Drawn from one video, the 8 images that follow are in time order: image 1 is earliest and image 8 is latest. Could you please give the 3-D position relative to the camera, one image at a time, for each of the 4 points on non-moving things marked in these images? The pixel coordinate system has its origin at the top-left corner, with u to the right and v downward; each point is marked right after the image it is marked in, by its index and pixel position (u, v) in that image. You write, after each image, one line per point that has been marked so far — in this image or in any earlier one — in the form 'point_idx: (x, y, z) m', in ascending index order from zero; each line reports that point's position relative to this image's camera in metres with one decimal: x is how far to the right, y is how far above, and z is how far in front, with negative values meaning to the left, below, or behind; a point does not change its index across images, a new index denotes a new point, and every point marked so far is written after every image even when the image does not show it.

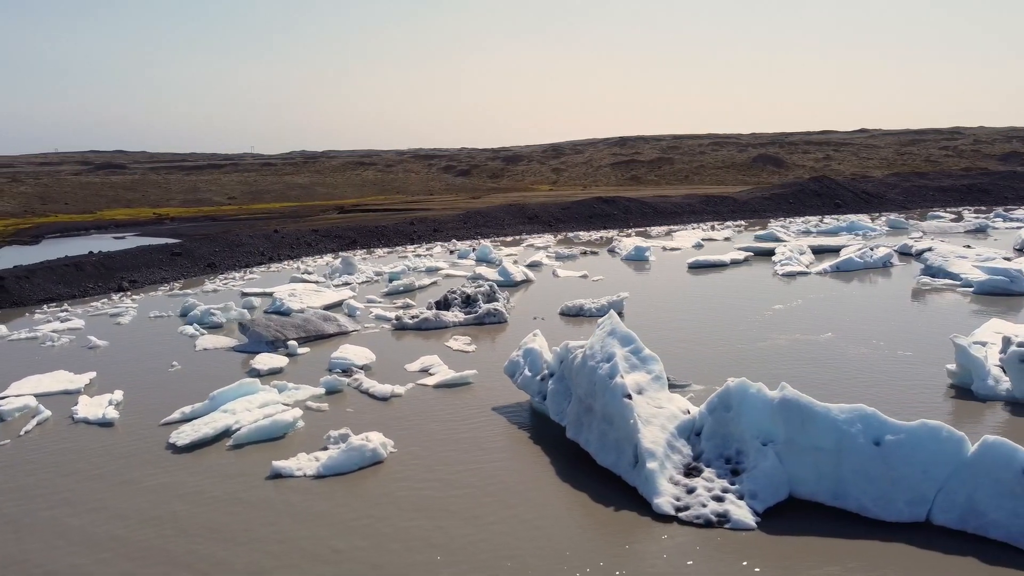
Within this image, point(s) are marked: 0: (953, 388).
0: (+6.2, -1.4, +11.3) m
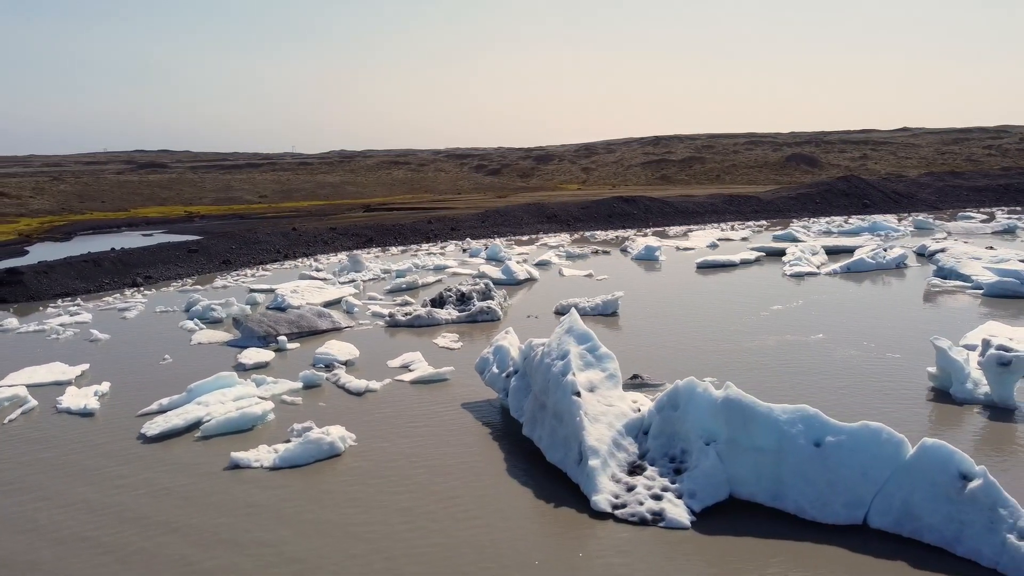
0: (+5.8, -1.4, +11.1) m
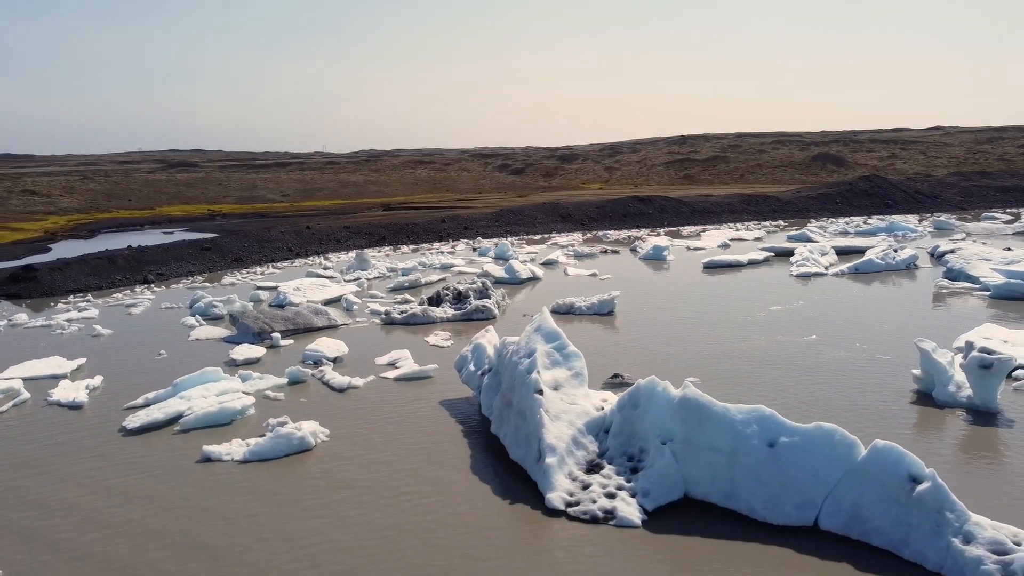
0: (+5.5, -1.5, +10.9) m
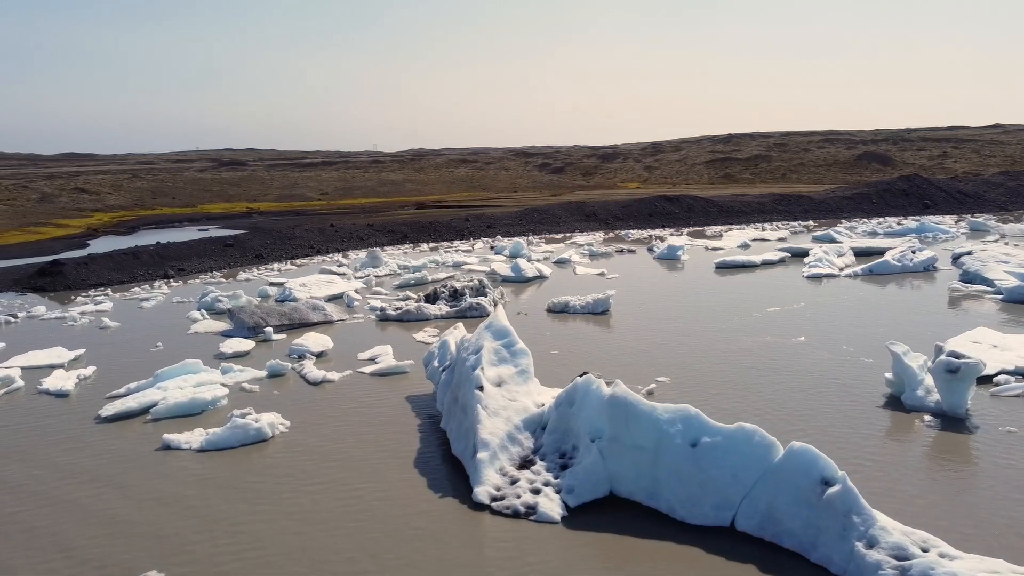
0: (+5.1, -1.5, +10.7) m
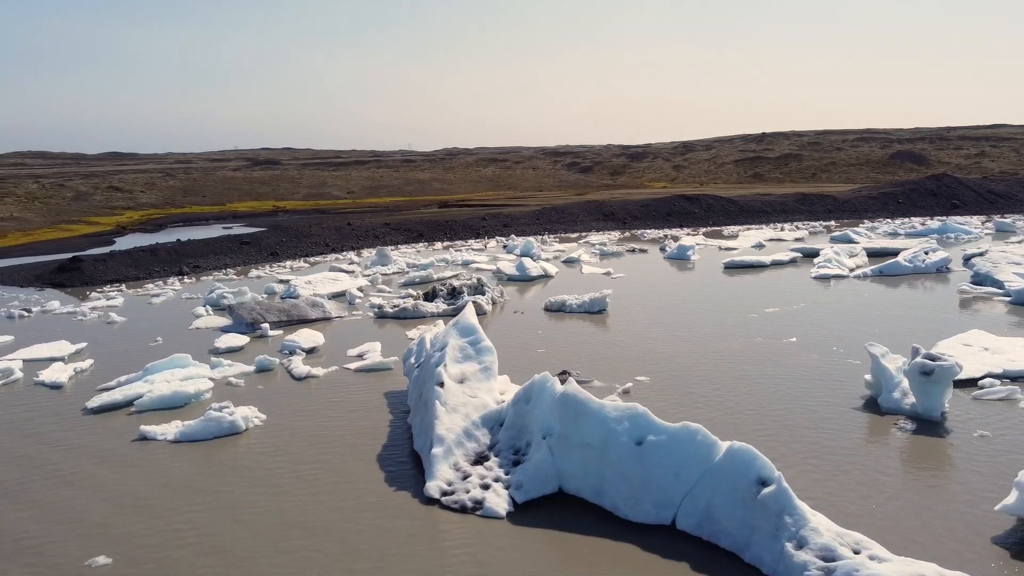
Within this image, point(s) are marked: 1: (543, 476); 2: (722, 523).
0: (+4.7, -1.5, +10.6) m
1: (+0.3, -1.8, +7.5) m
2: (+1.7, -1.9, +6.5) m
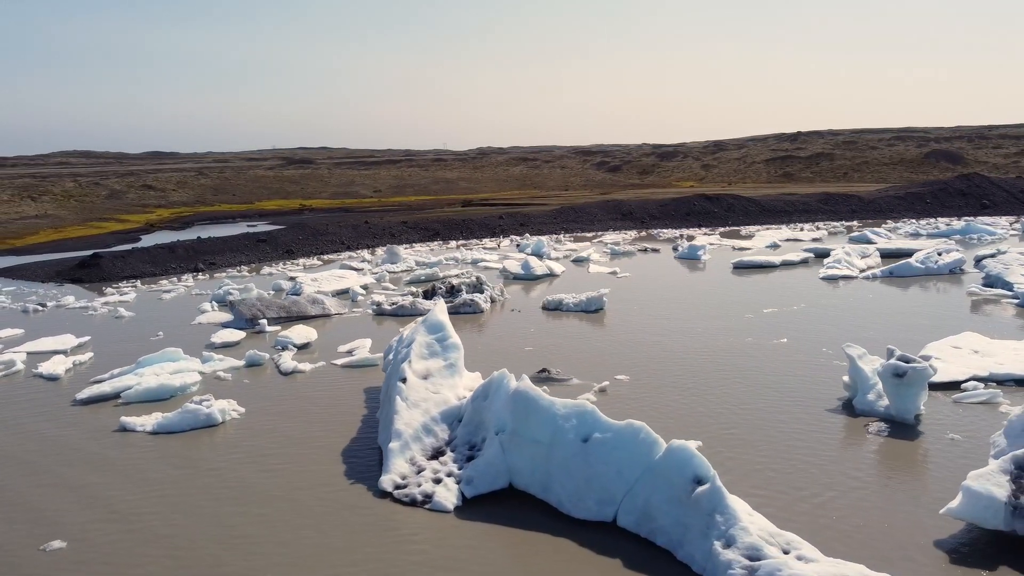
0: (+4.4, -1.5, +10.5) m
1: (-0.2, -1.8, +7.6) m
2: (+1.2, -1.9, +6.5) m
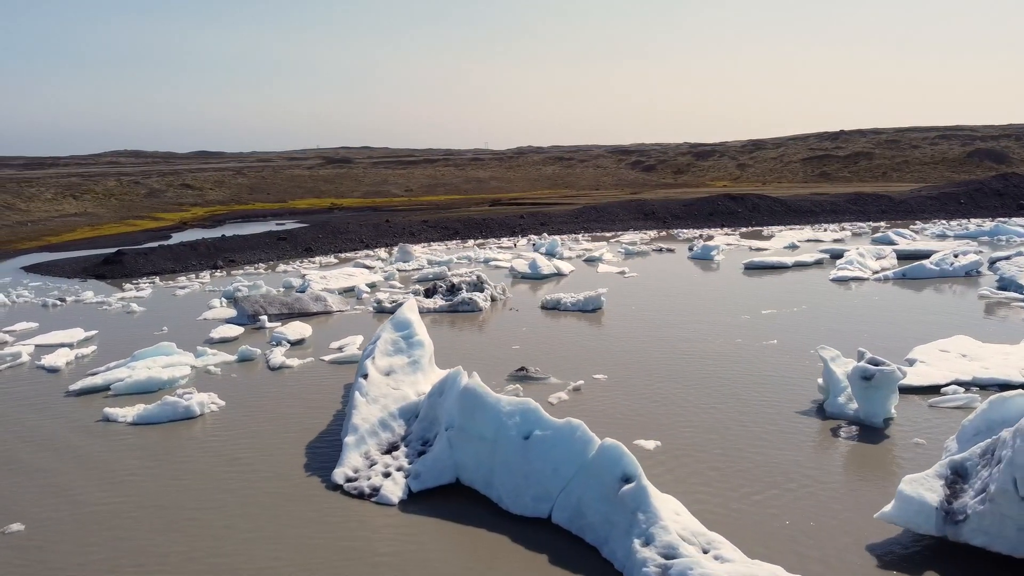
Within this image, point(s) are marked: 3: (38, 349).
0: (+4.0, -1.5, +10.4) m
1: (-0.7, -1.7, +7.7) m
2: (+0.6, -1.9, +6.6) m
3: (-8.5, -1.1, +14.1) m
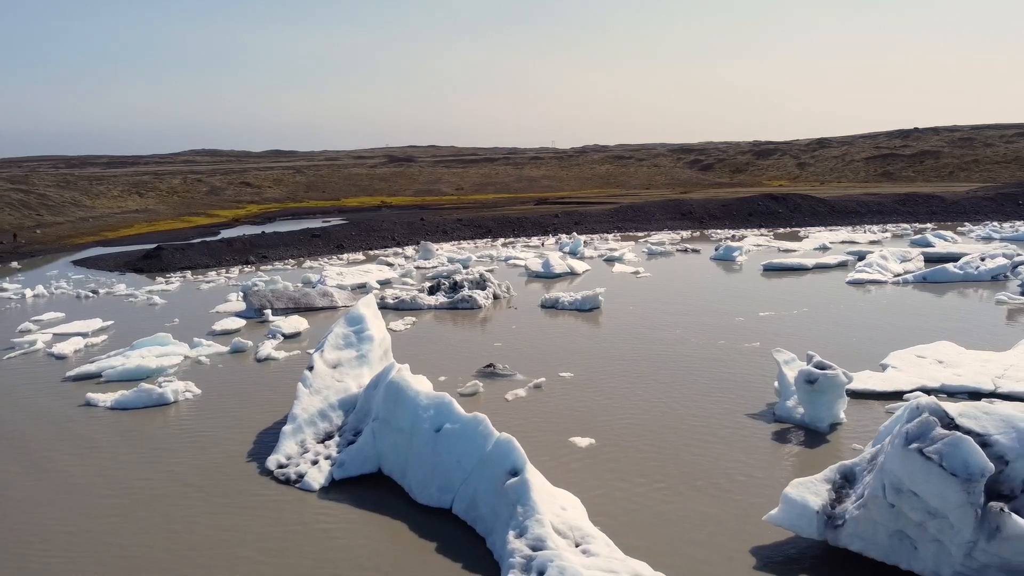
0: (+3.4, -1.6, +10.3) m
1: (-1.5, -1.7, +8.0) m
2: (-0.3, -1.9, +6.8) m
3: (-8.7, -0.9, +15.1) m
